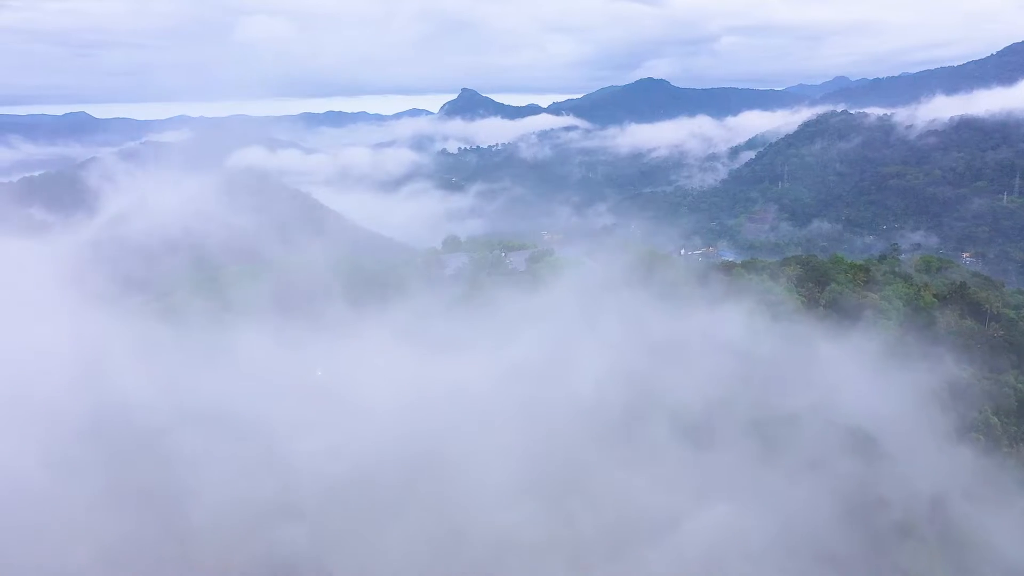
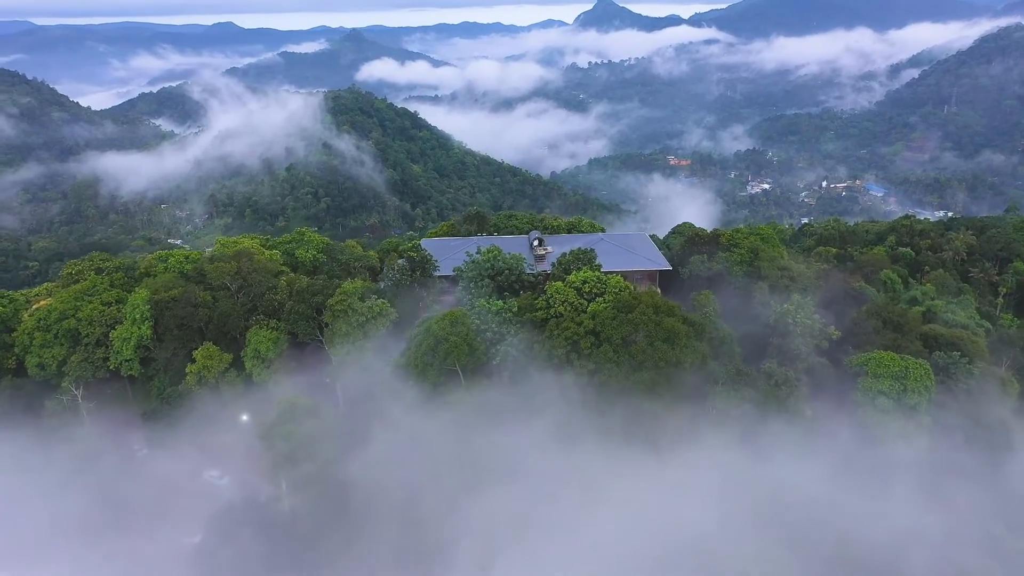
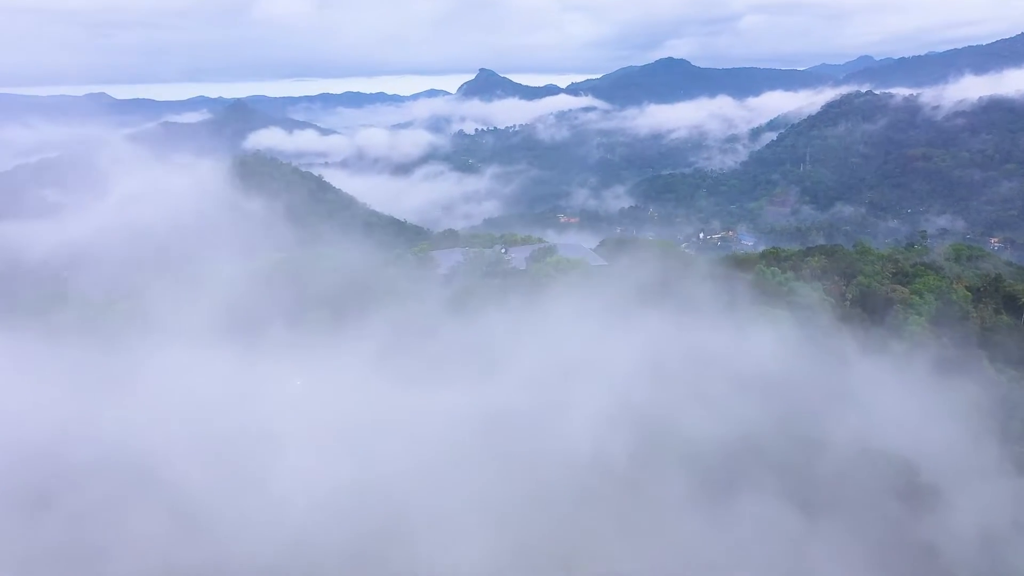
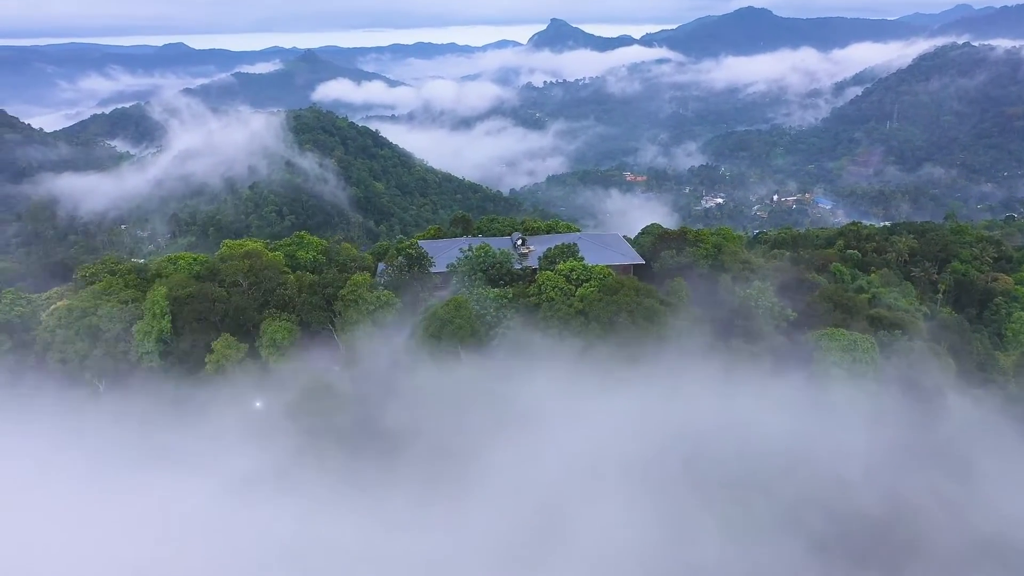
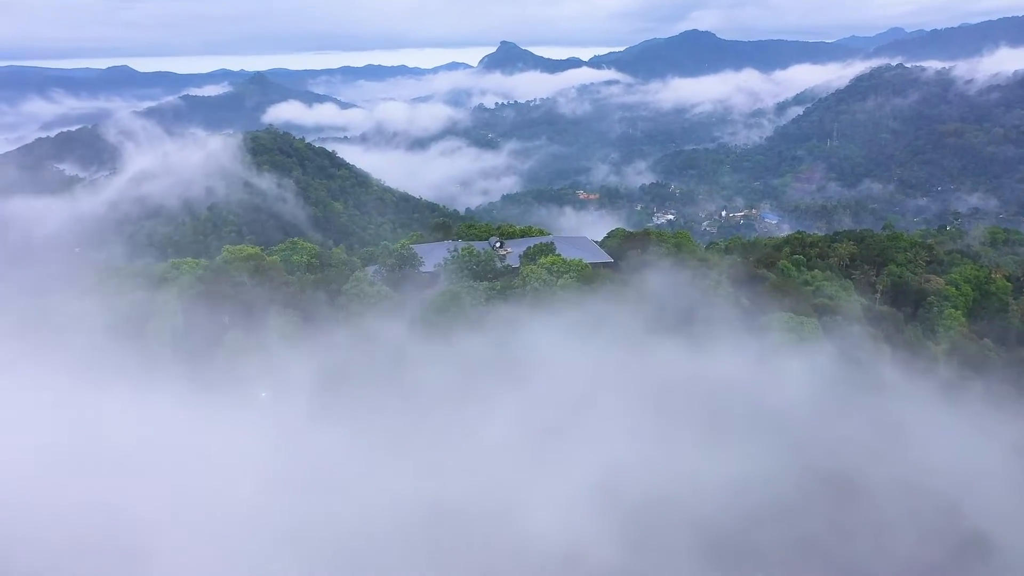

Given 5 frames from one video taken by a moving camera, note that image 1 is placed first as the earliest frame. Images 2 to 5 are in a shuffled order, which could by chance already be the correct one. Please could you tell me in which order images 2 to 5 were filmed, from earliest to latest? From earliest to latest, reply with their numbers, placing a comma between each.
3, 5, 4, 2
